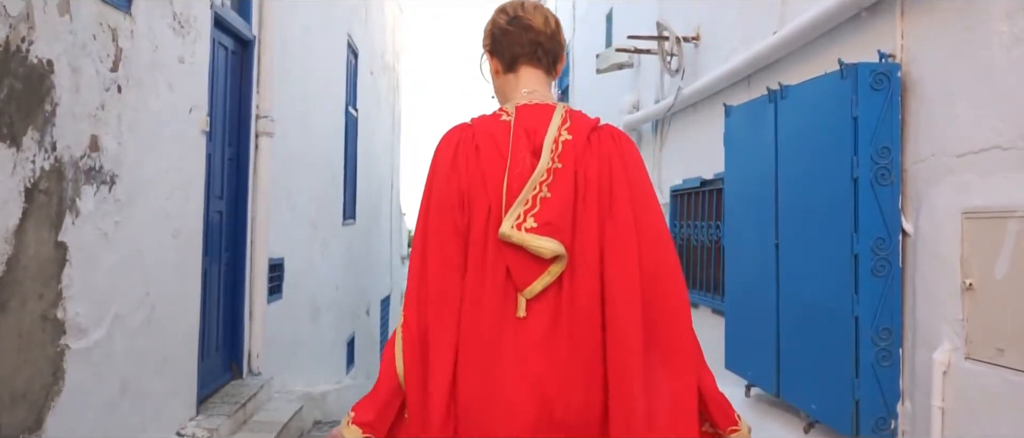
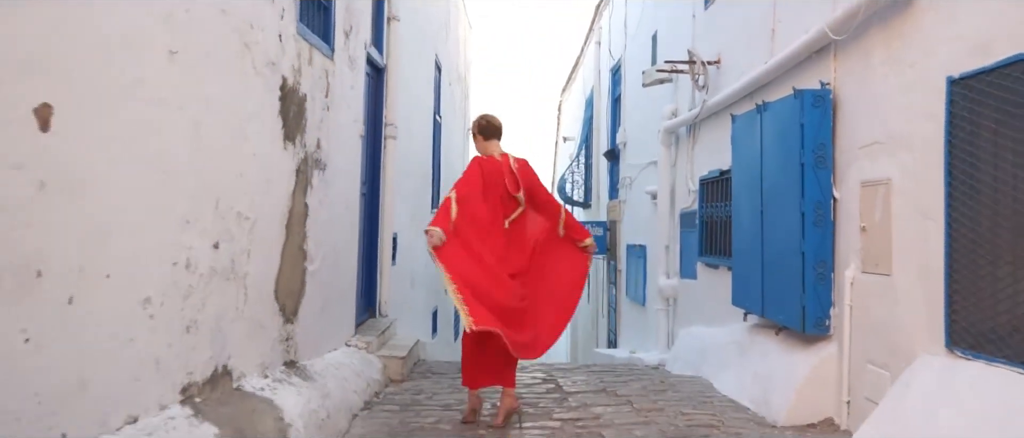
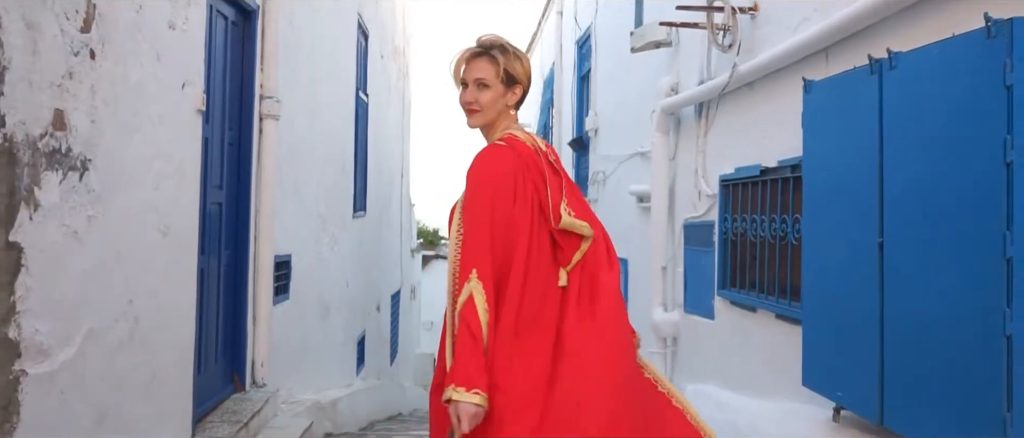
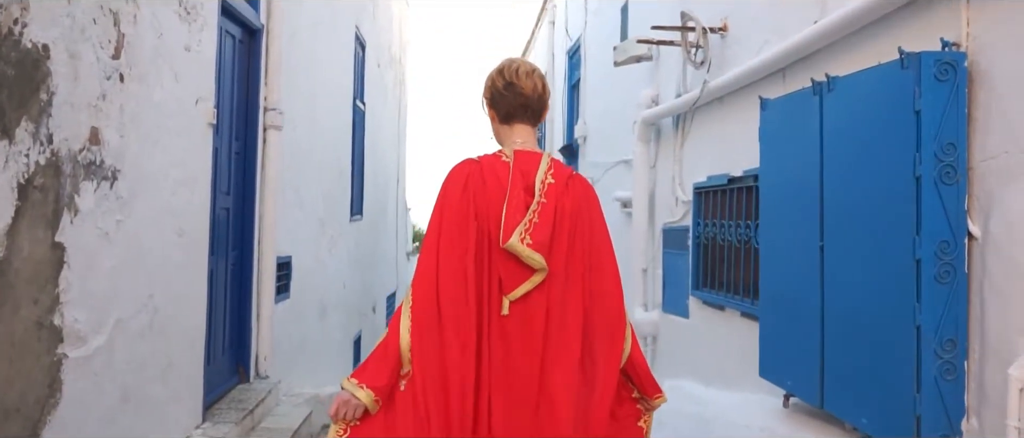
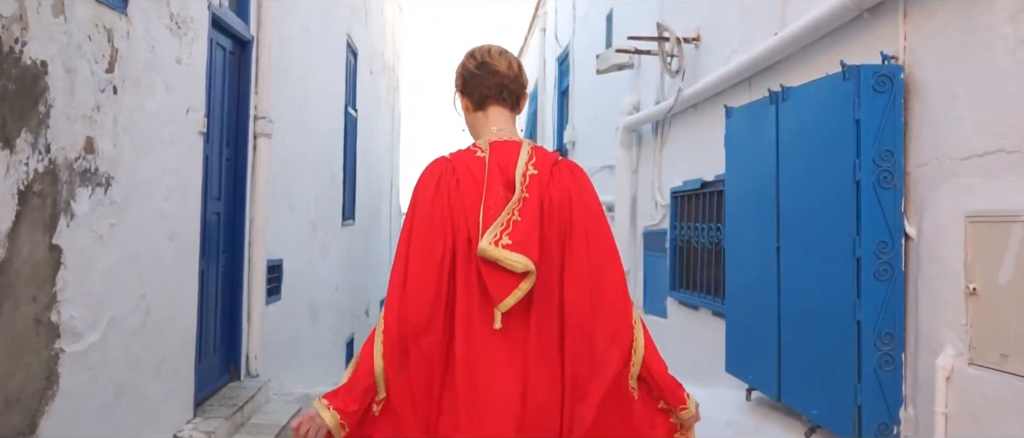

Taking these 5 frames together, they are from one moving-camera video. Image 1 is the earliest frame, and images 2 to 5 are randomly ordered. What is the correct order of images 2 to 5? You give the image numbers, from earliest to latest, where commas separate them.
5, 4, 3, 2
